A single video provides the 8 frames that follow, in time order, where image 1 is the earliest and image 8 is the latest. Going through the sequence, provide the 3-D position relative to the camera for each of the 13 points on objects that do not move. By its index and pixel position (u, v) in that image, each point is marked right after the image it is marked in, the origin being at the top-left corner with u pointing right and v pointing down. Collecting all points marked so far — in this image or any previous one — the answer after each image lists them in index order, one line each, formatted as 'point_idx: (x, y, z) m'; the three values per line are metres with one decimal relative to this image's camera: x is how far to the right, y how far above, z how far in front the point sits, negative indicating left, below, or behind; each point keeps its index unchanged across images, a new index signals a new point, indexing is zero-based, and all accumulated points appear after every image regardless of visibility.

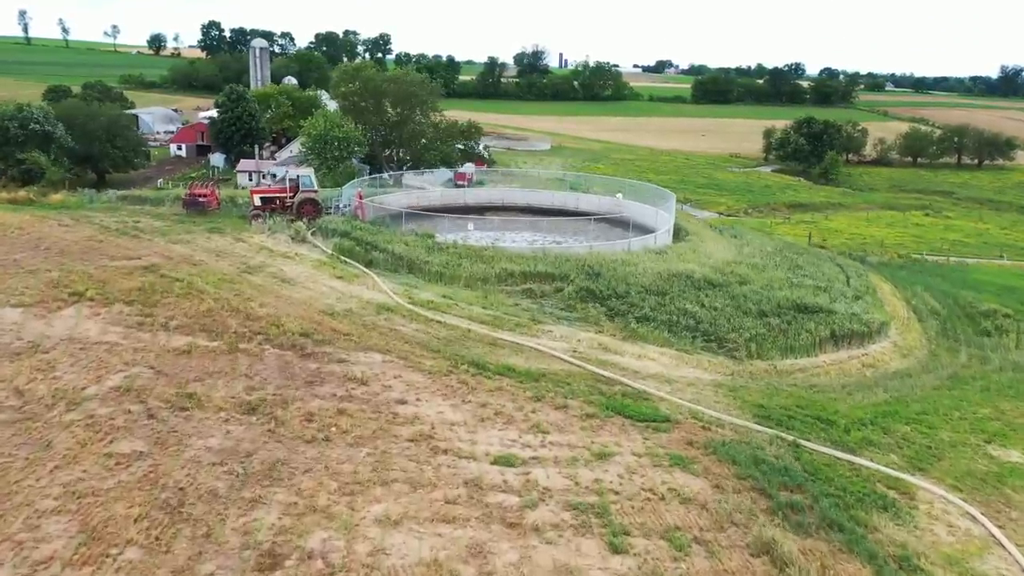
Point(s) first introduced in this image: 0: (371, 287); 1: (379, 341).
0: (-3.4, 0.0, +19.9) m
1: (-2.7, -1.1, +16.7) m
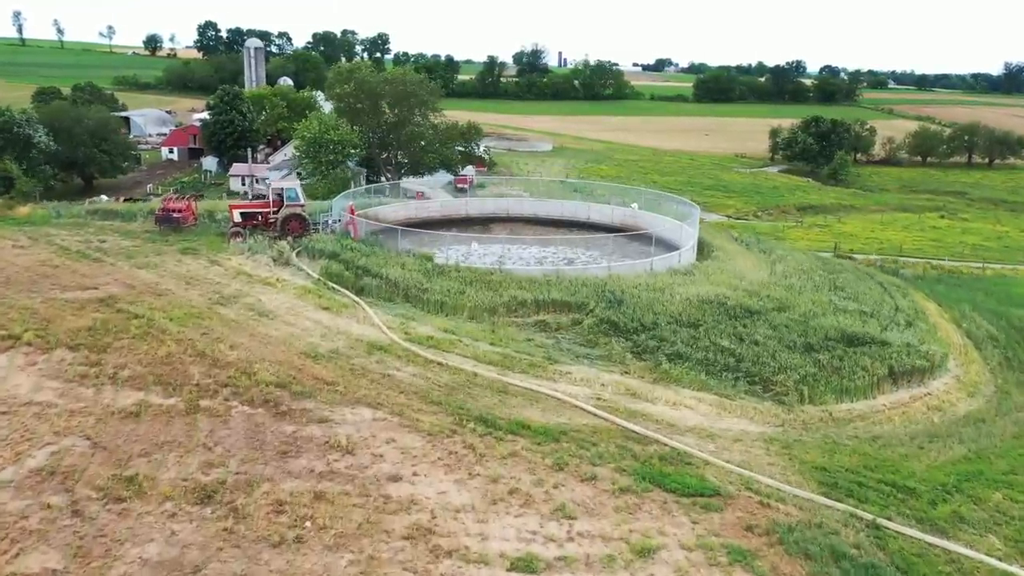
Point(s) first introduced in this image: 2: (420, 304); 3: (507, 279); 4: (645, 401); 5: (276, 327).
0: (-3.1, -0.7, +17.3) m
1: (-2.4, -1.7, +14.2) m
2: (-2.0, -0.4, +18.3) m
3: (-0.1, +0.2, +19.8) m
4: (+2.4, -2.1, +15.2) m
5: (-4.7, -0.8, +16.5) m
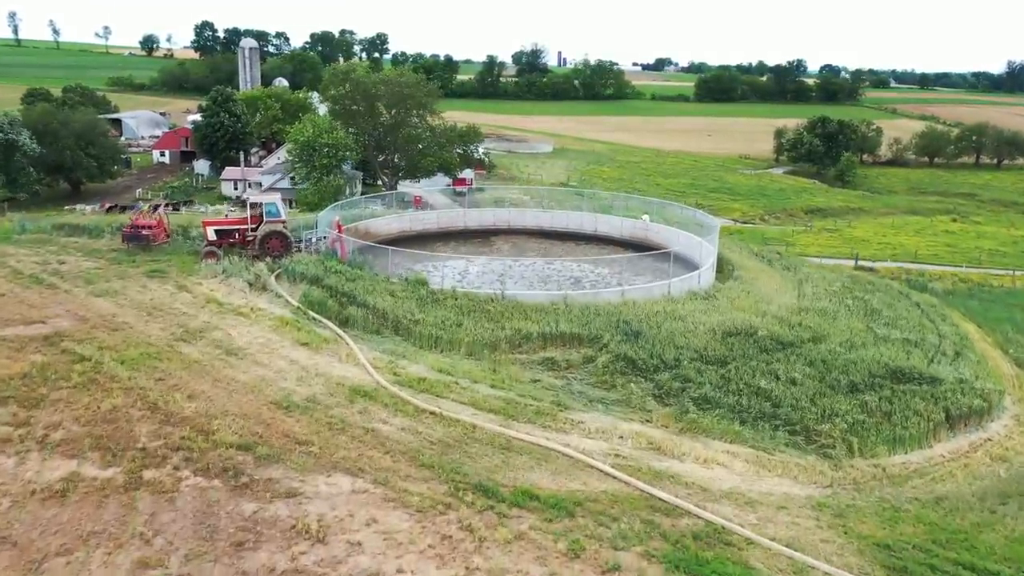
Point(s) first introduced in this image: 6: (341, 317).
0: (-3.1, -1.3, +15.2) m
1: (-2.4, -2.4, +12.0) m
2: (-2.0, -1.0, +16.2) m
3: (0.0, -0.4, +17.7) m
4: (+2.5, -2.7, +13.1) m
5: (-4.6, -1.4, +14.3) m
6: (-3.5, -0.6, +16.9) m
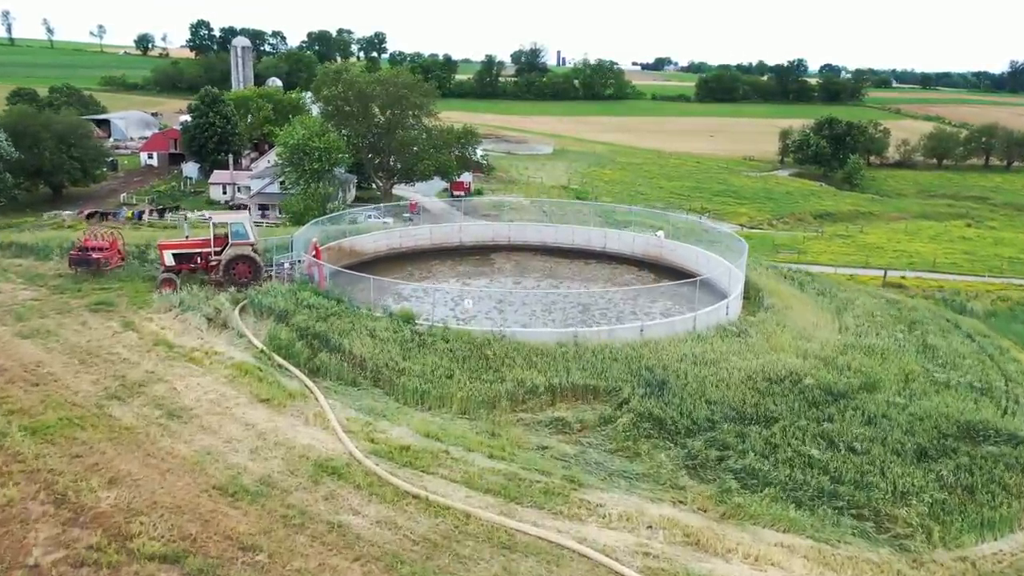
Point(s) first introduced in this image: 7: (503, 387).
0: (-3.0, -2.0, +12.6) m
1: (-2.3, -3.1, +9.4) m
2: (-1.9, -1.7, +13.6) m
3: (0.0, -1.2, +15.0) m
4: (+2.5, -3.4, +10.4) m
5: (-4.6, -2.1, +11.7) m
6: (-3.4, -1.3, +14.2) m
7: (-0.2, -1.6, +13.6) m
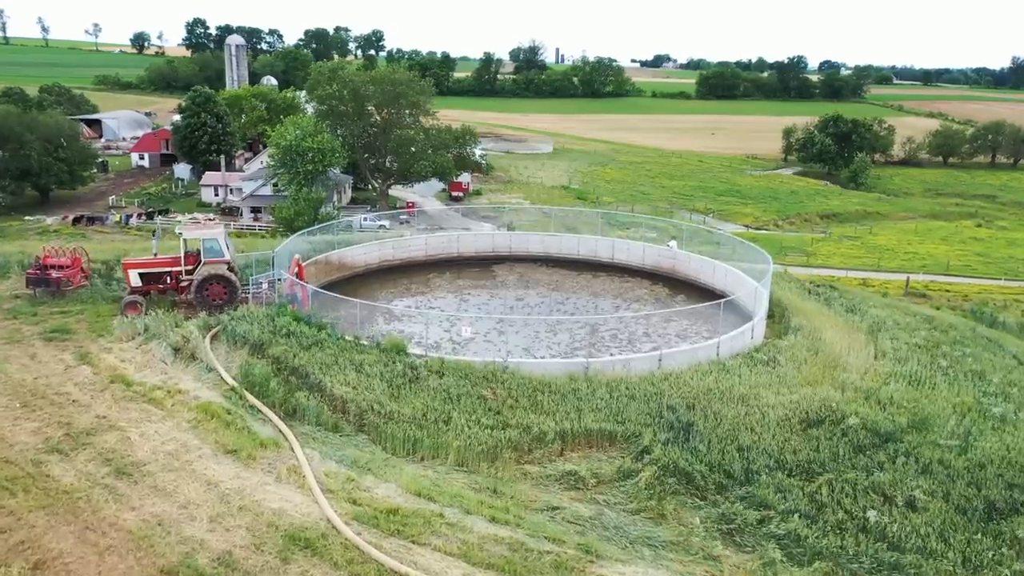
0: (-3.0, -2.5, +10.8) m
1: (-2.3, -3.6, +7.7) m
2: (-1.9, -2.2, +11.8) m
3: (0.0, -1.6, +13.3) m
4: (+2.6, -3.8, +8.7) m
5: (-4.5, -2.6, +10.0) m
6: (-3.4, -1.8, +12.5) m
7: (-0.1, -2.1, +11.9) m
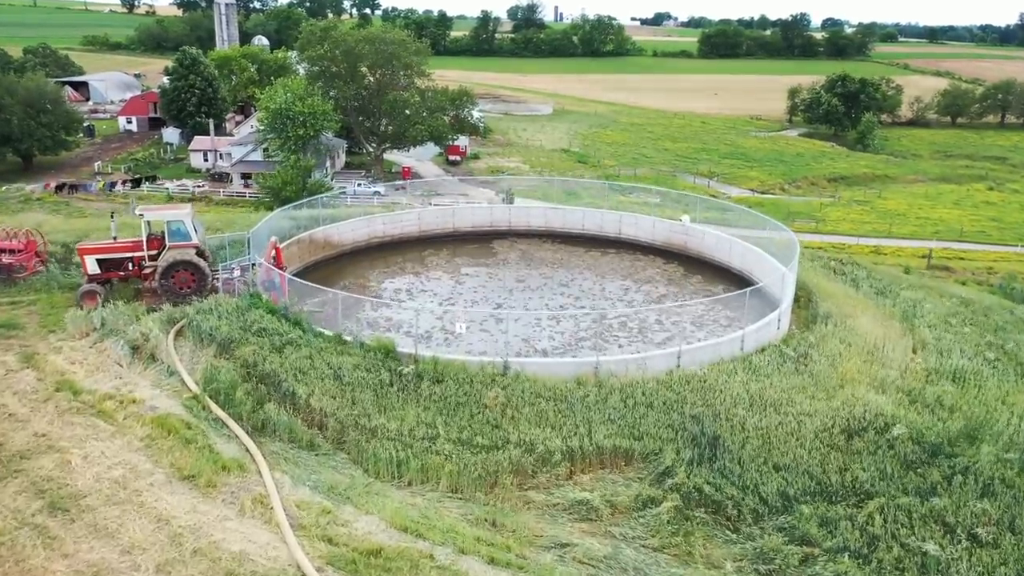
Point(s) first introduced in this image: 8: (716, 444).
0: (-2.9, -2.5, +9.3) m
1: (-2.2, -3.7, +6.2) m
2: (-1.8, -2.2, +10.3) m
3: (+0.1, -1.5, +11.7) m
4: (+2.6, -3.9, +7.2) m
5: (-4.5, -2.7, +8.4) m
6: (-3.4, -1.7, +10.9) m
7: (-0.1, -2.0, +10.3) m
8: (+2.6, -2.0, +10.7) m
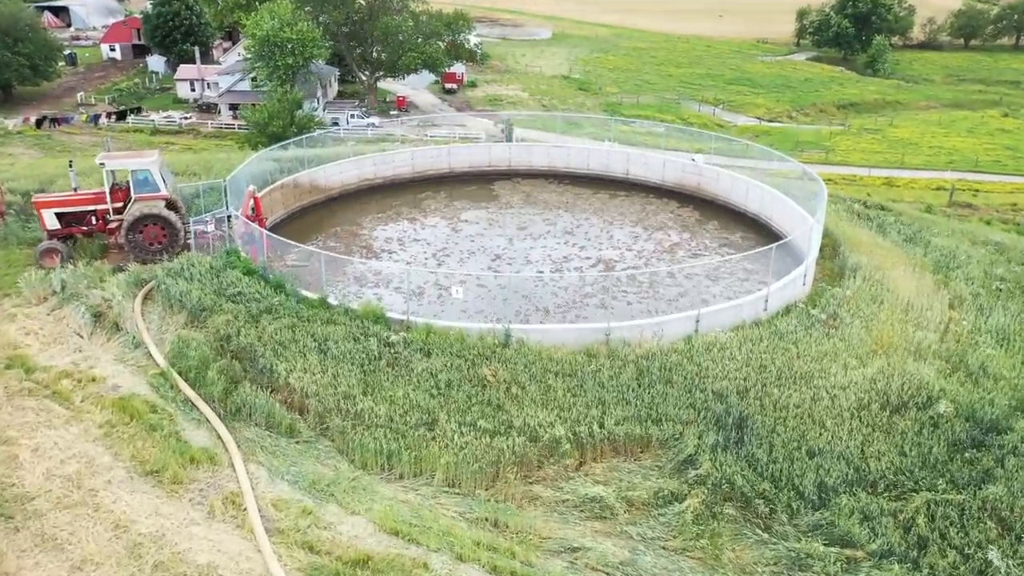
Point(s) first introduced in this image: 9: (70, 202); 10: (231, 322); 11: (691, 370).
0: (-2.9, -2.2, +8.2) m
1: (-2.2, -3.7, +5.3) m
2: (-1.8, -1.8, +9.2) m
3: (+0.1, -1.0, +10.6) m
4: (+2.7, -3.8, +6.3) m
5: (-4.5, -2.5, +7.4) m
6: (-3.3, -1.3, +9.8) m
7: (0.0, -1.7, +9.2) m
8: (+2.7, -1.6, +9.6) m
9: (-7.2, +1.4, +13.6) m
10: (-3.8, -0.3, +11.4) m
11: (+2.3, -1.0, +10.7) m
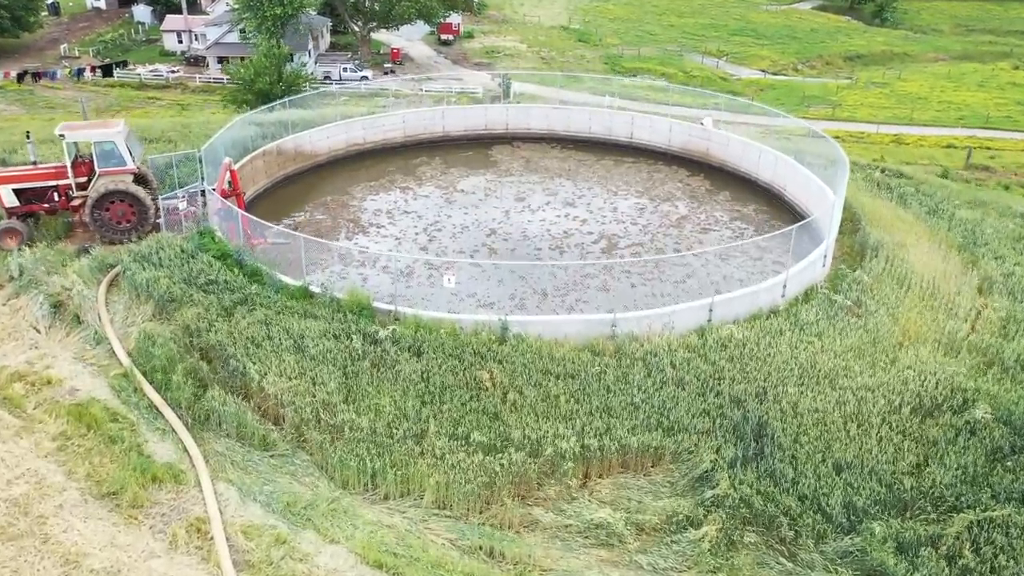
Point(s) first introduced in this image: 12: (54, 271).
0: (-2.9, -2.3, +7.4) m
1: (-2.2, -3.9, +4.5) m
2: (-1.8, -1.8, +8.3) m
3: (+0.1, -0.9, +9.7) m
4: (+2.7, -3.9, +5.6) m
5: (-4.5, -2.6, +6.5) m
6: (-3.3, -1.3, +8.9) m
7: (-0.1, -1.7, +8.3) m
8: (+2.6, -1.6, +8.7) m
9: (-7.2, +1.7, +12.5) m
10: (-3.8, -0.2, +10.4) m
11: (+2.3, -0.9, +9.8) m
12: (-6.3, +0.3, +11.4) m
